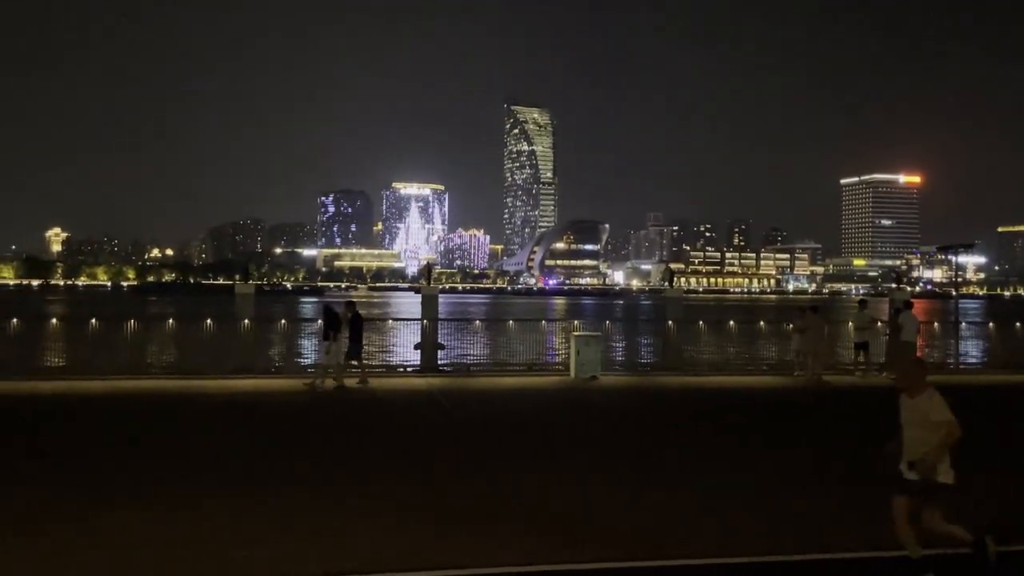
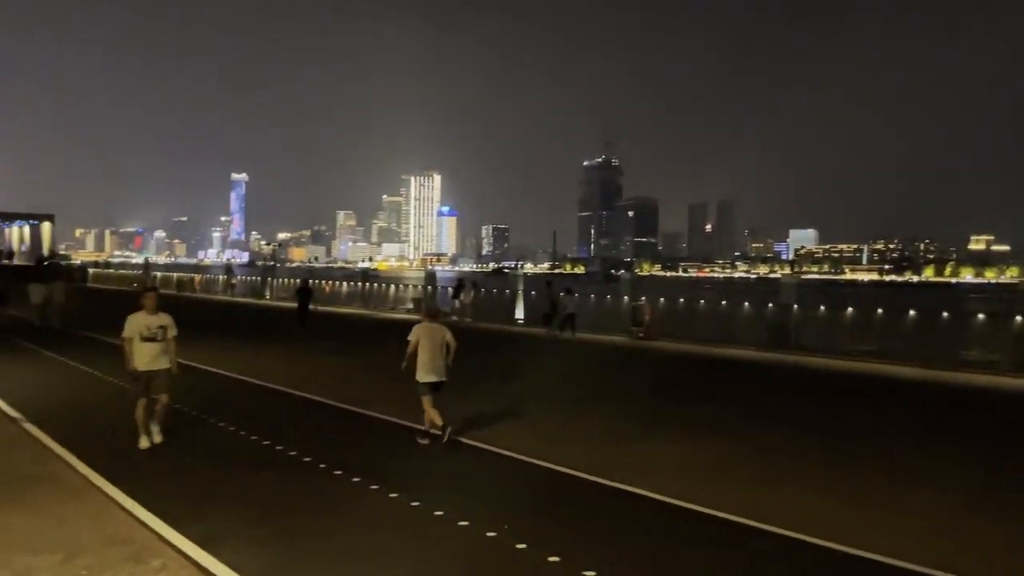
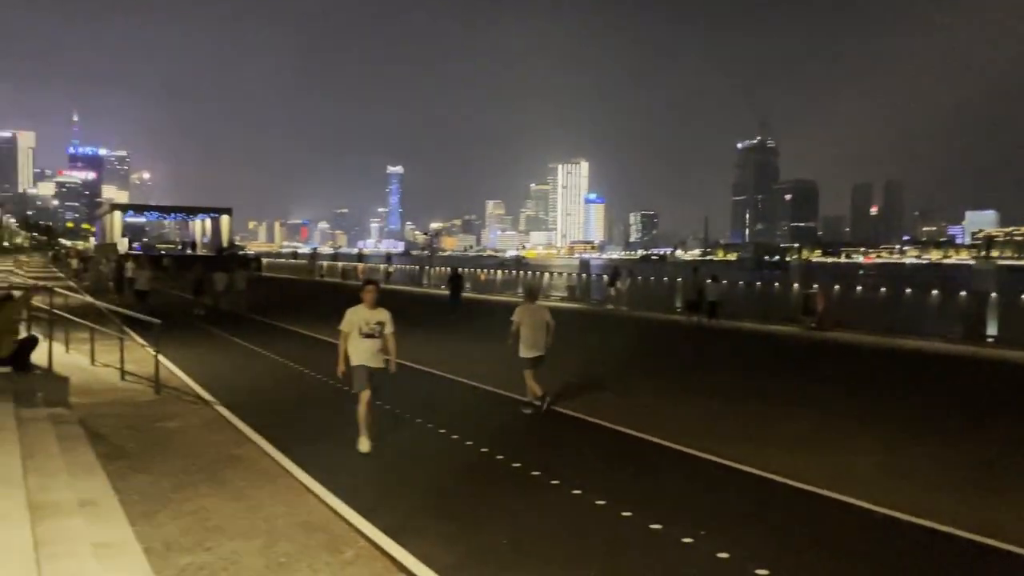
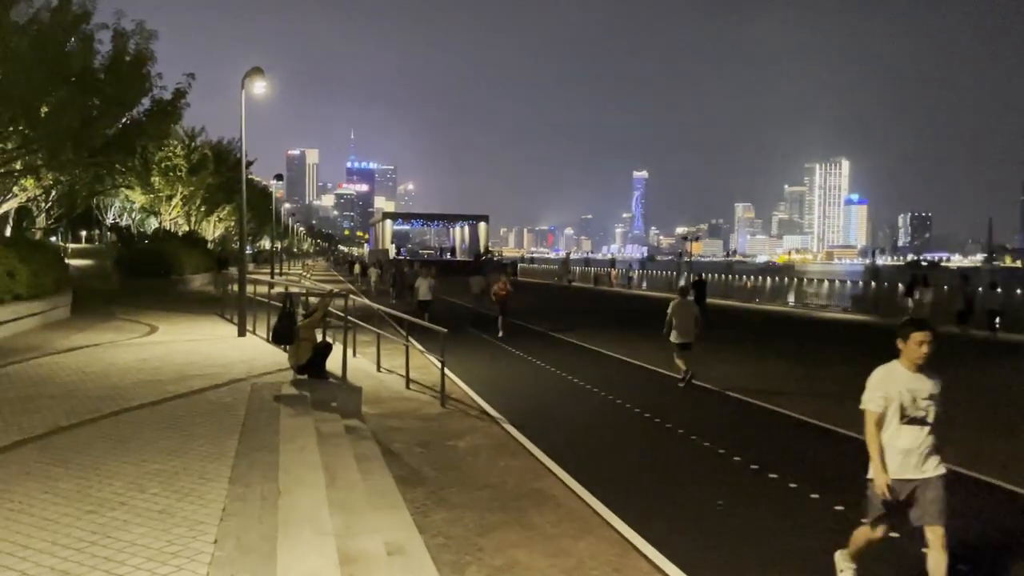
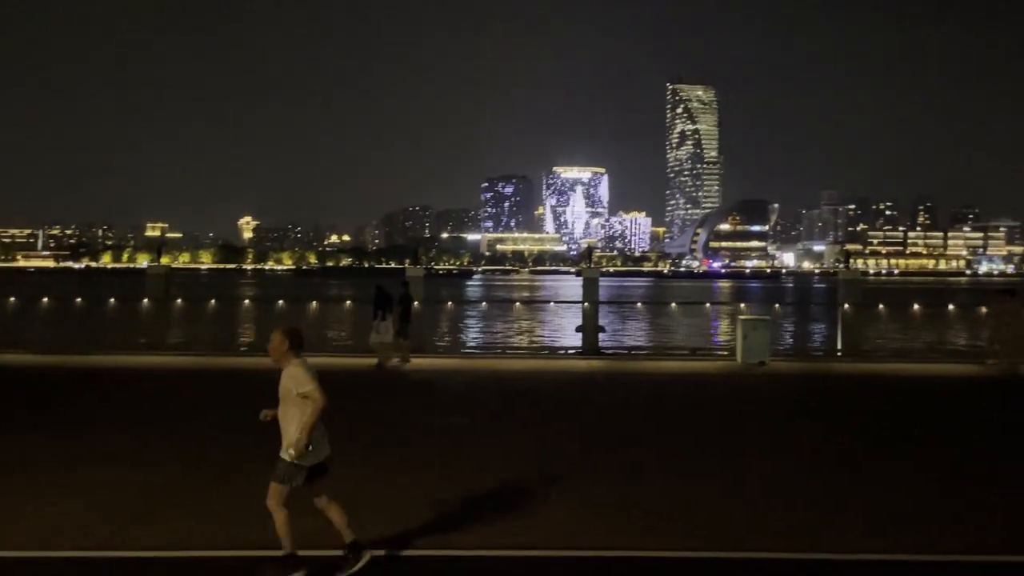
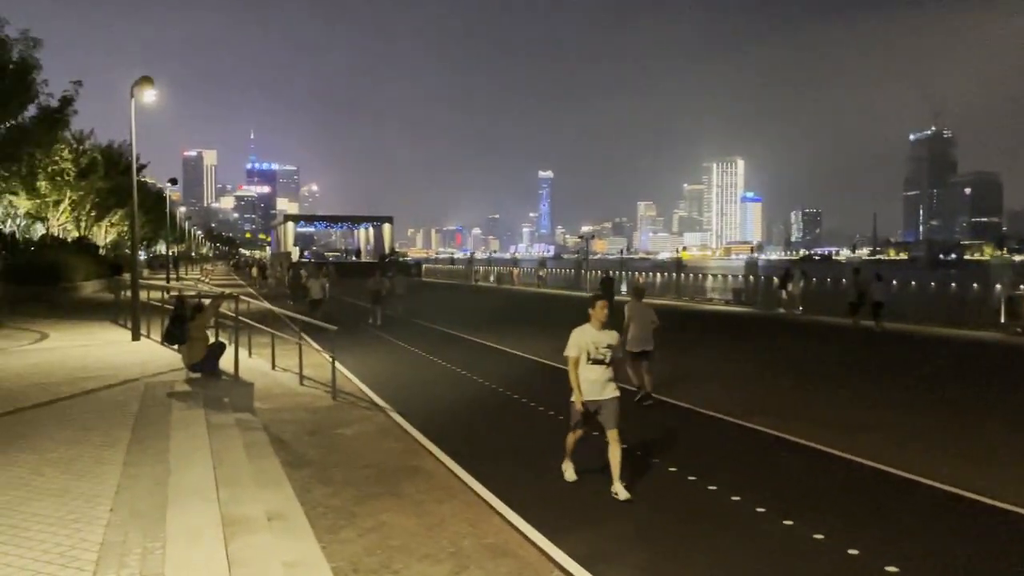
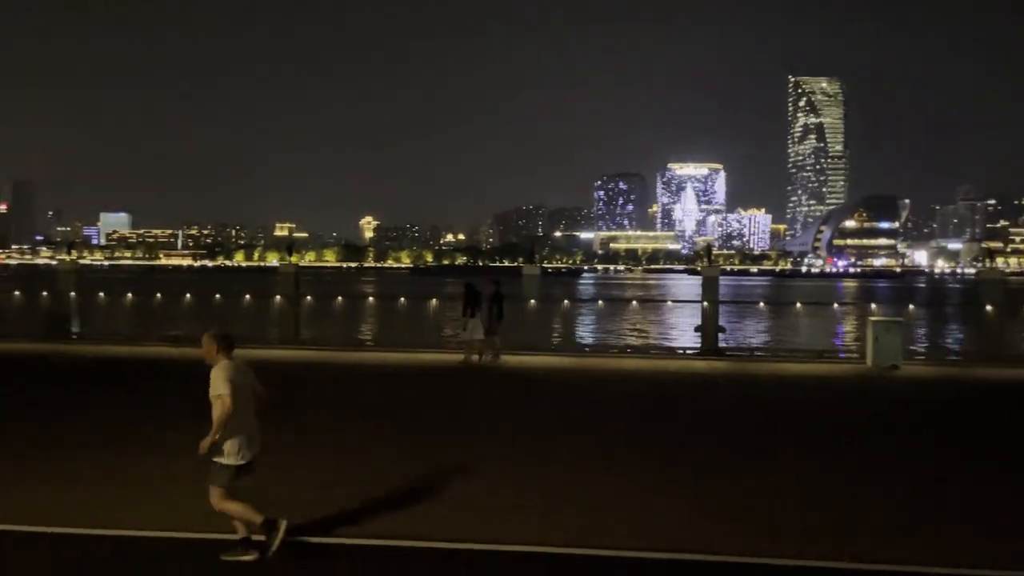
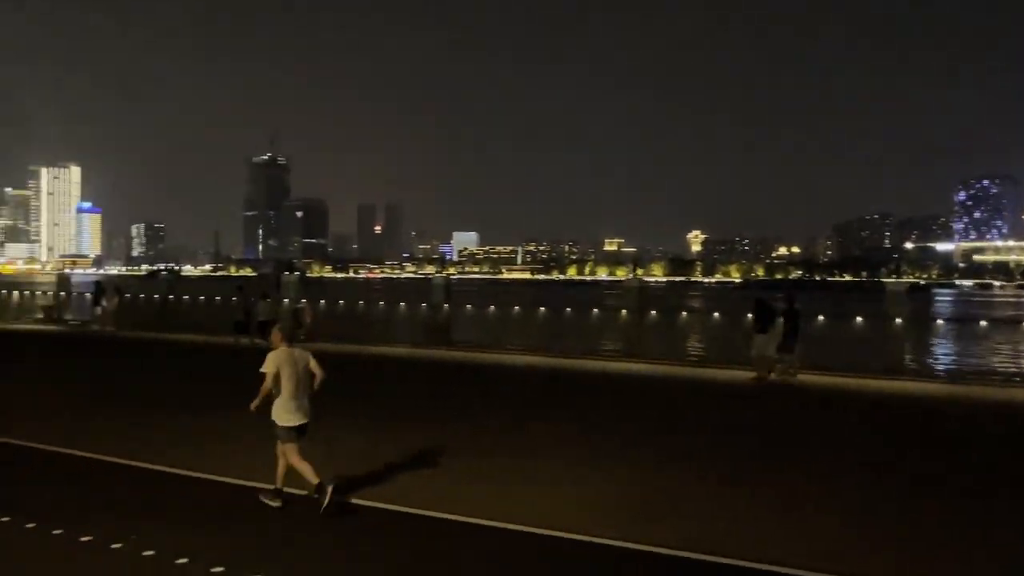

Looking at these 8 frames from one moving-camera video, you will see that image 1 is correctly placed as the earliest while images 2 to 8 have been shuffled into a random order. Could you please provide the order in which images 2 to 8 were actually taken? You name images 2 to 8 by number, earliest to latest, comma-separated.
5, 7, 8, 2, 3, 6, 4
